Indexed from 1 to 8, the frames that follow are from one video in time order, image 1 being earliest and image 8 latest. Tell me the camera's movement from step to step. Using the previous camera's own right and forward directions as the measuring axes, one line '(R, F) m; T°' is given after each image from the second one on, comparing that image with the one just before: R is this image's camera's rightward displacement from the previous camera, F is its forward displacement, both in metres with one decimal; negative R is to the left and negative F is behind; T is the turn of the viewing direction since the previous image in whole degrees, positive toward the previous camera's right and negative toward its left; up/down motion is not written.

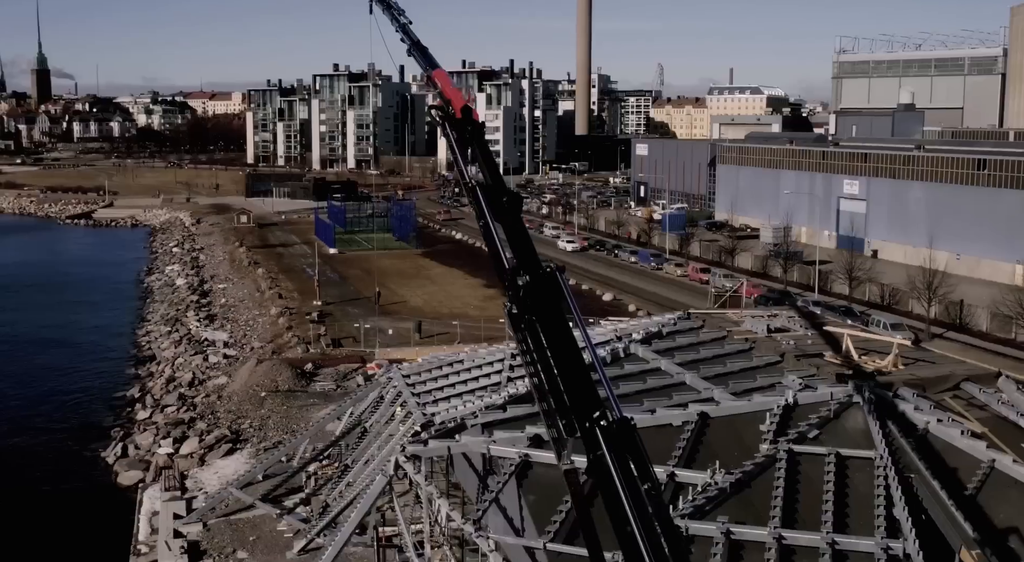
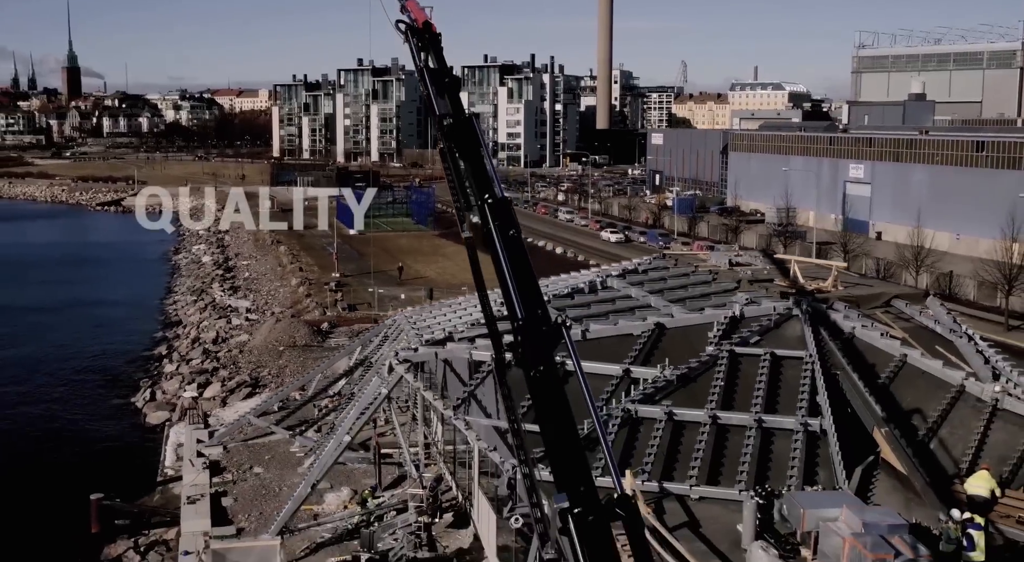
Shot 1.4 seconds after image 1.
(+0.6, -1.6) m; -1°
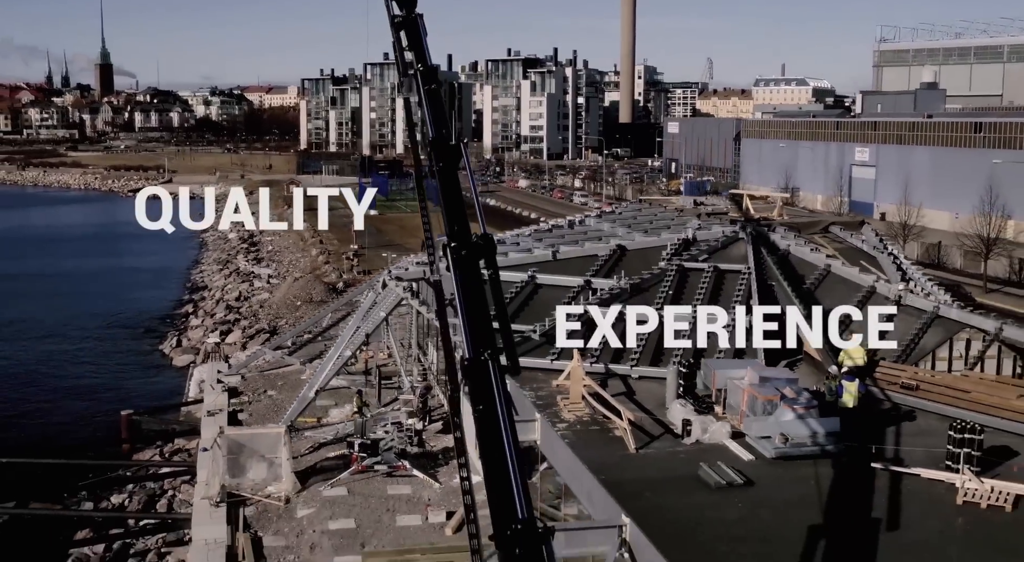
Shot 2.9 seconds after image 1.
(+0.7, -1.7) m; -2°
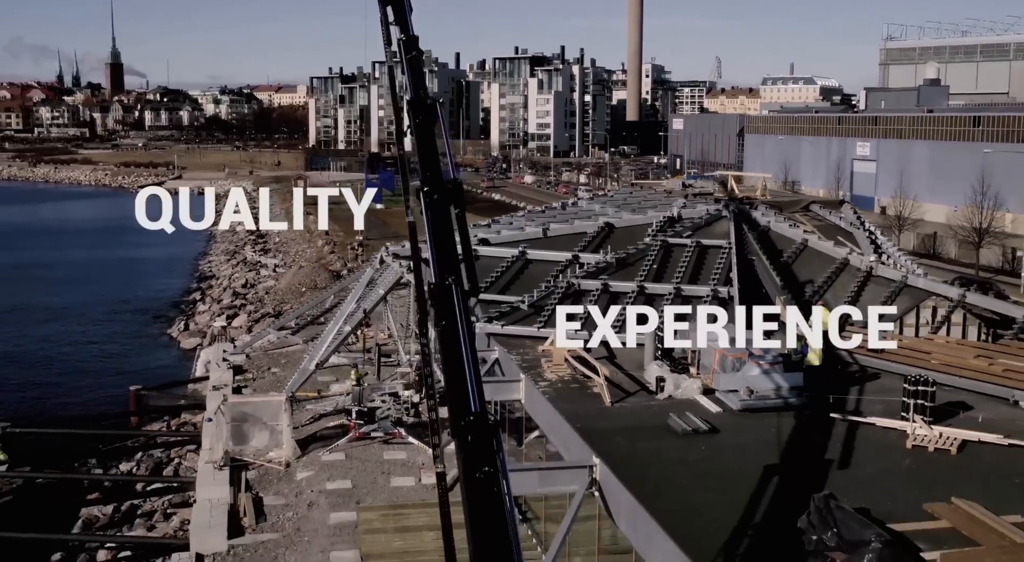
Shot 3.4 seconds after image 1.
(+0.3, -0.6) m; 0°
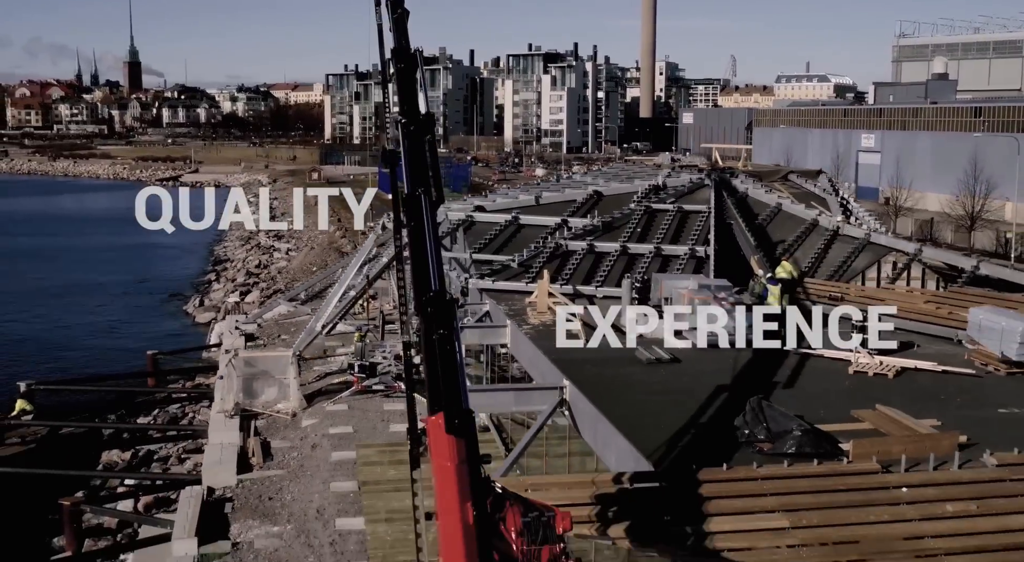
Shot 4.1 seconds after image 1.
(+0.3, -0.9) m; -1°
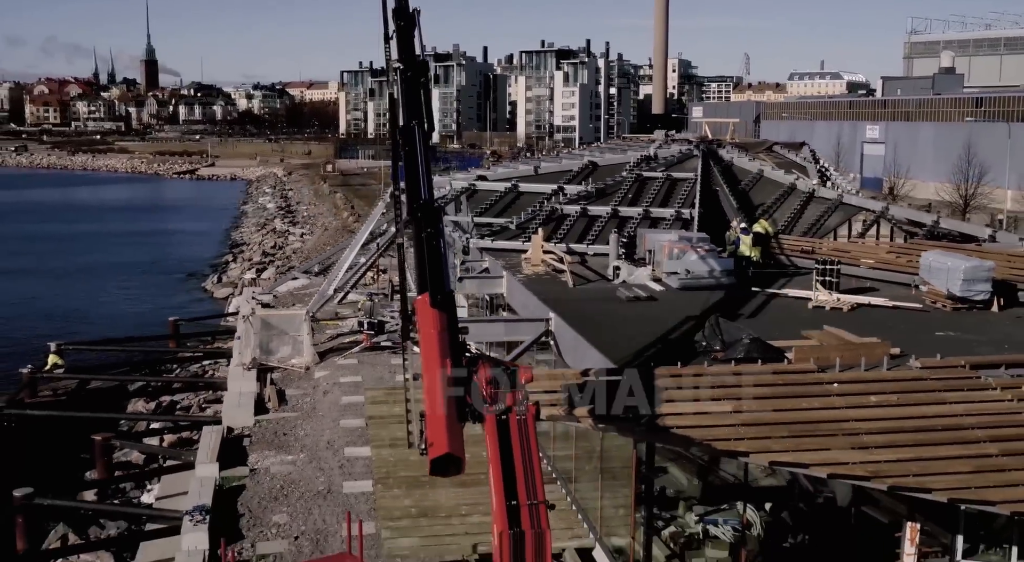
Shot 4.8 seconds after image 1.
(+0.2, -1.0) m; -1°
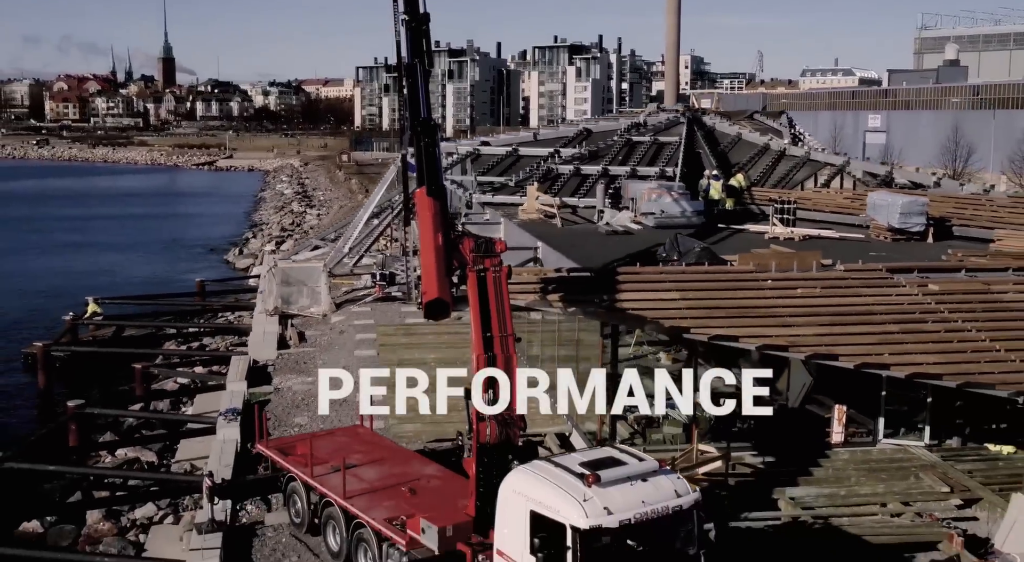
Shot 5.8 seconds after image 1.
(+0.3, -1.5) m; -1°
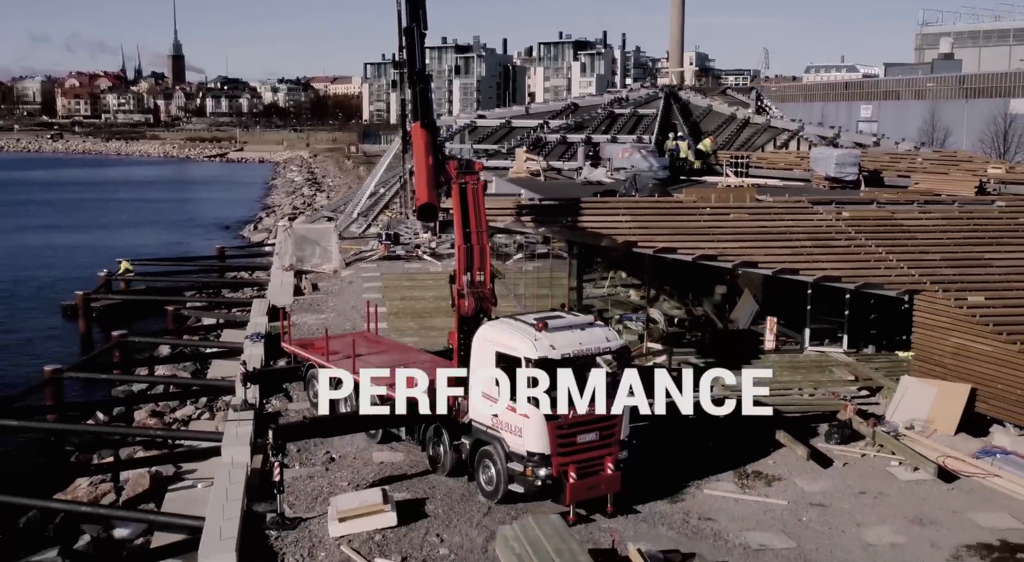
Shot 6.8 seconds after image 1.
(+0.3, -1.8) m; 0°
